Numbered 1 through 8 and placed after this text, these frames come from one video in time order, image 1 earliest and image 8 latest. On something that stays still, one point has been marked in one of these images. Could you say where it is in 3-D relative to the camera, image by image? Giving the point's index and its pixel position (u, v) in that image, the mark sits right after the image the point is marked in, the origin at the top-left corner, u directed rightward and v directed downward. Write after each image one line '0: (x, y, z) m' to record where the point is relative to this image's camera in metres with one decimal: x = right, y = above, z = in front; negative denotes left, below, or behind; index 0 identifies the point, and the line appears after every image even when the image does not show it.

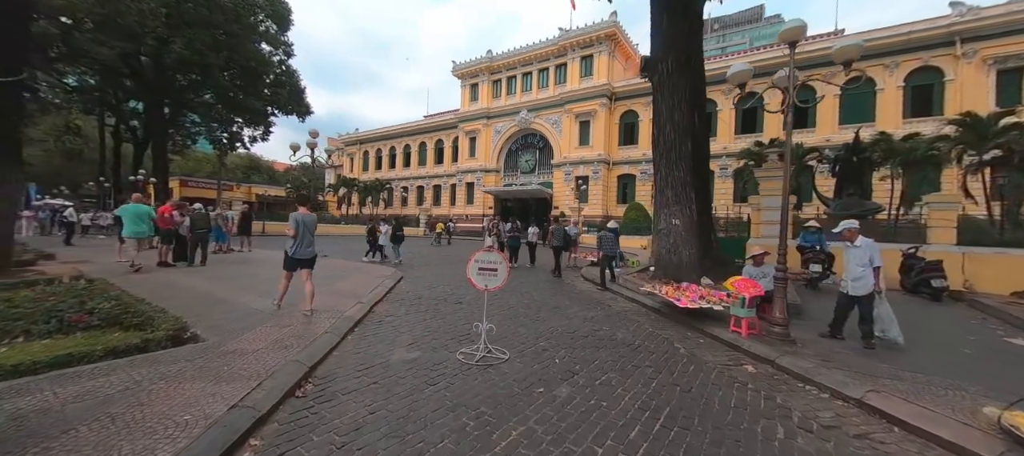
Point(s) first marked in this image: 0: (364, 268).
0: (-4.4, -1.2, +10.7) m
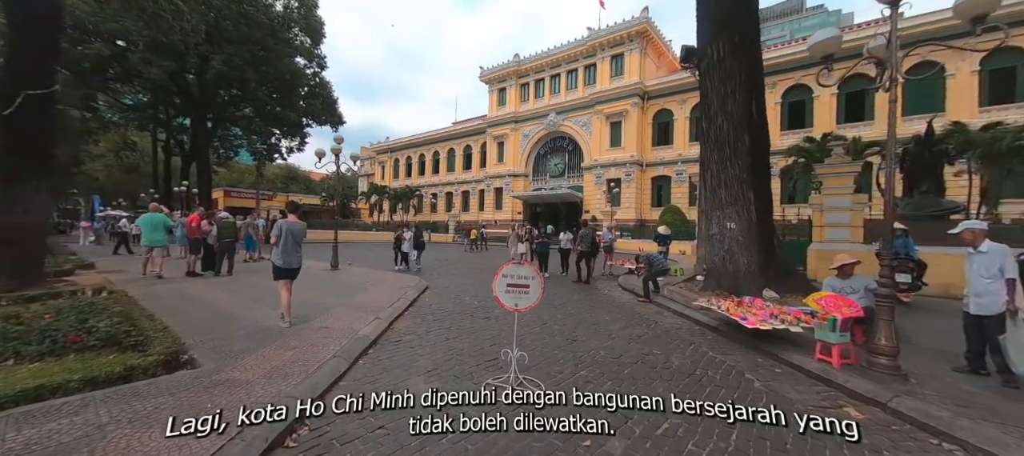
0: (-3.5, -1.4, +10.3) m
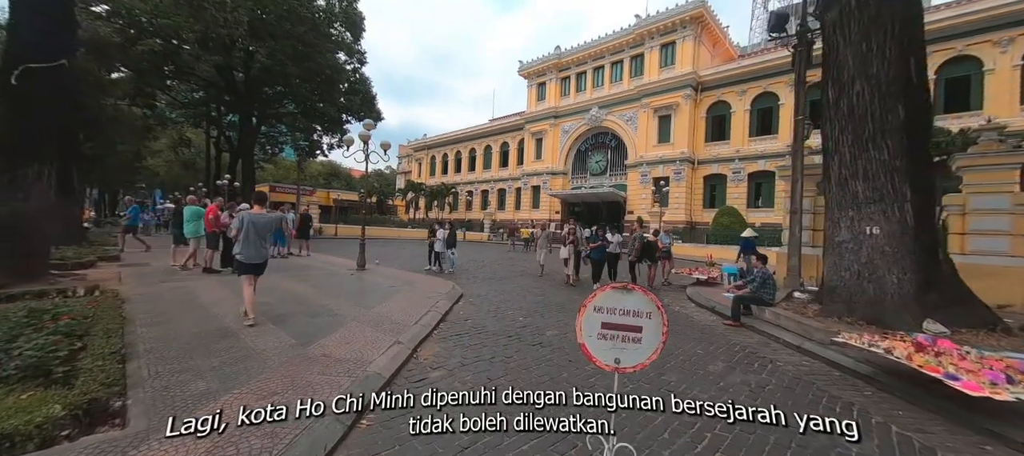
0: (-2.3, -1.4, +9.1) m
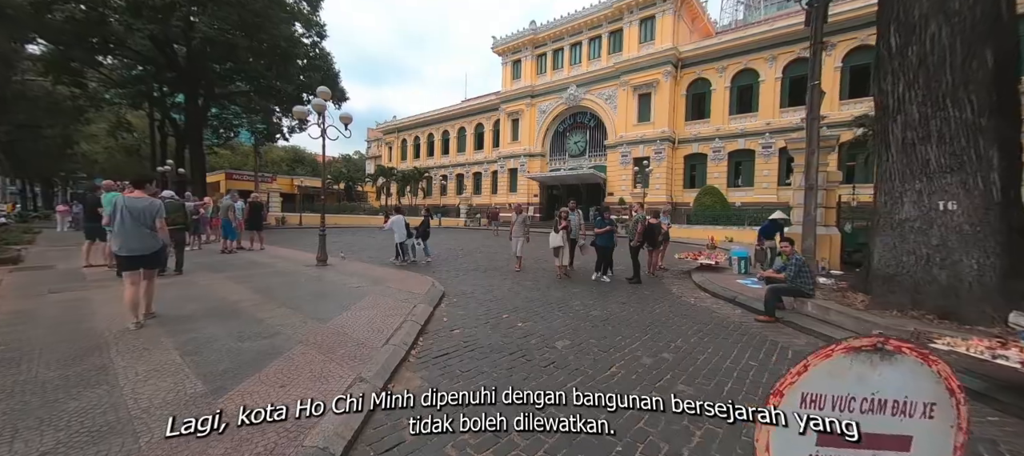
0: (-2.6, -1.1, +7.7) m
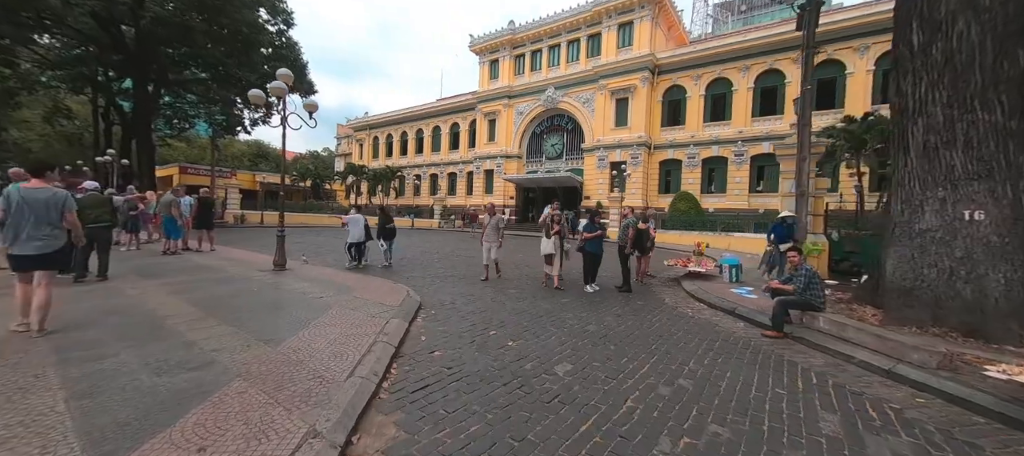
0: (-2.9, -1.1, +6.9) m
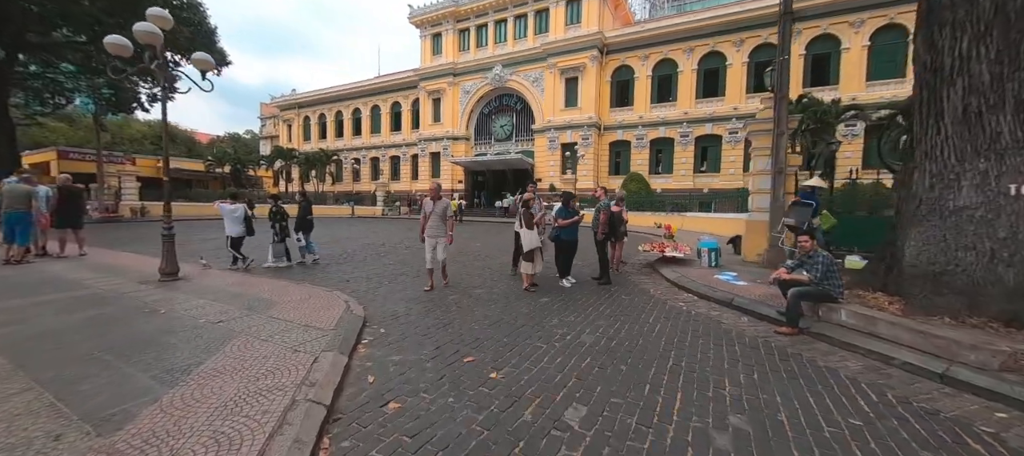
0: (-3.3, -1.0, +5.2) m
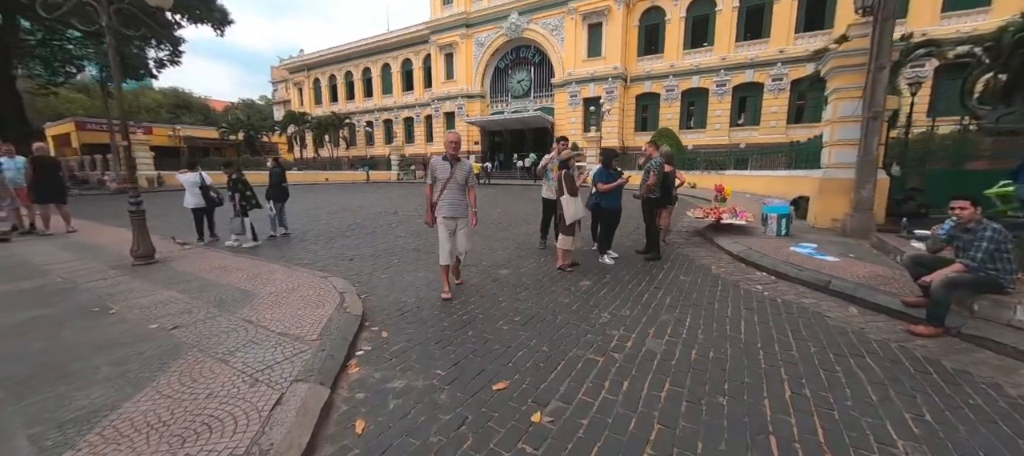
0: (-2.9, -0.7, +4.3) m
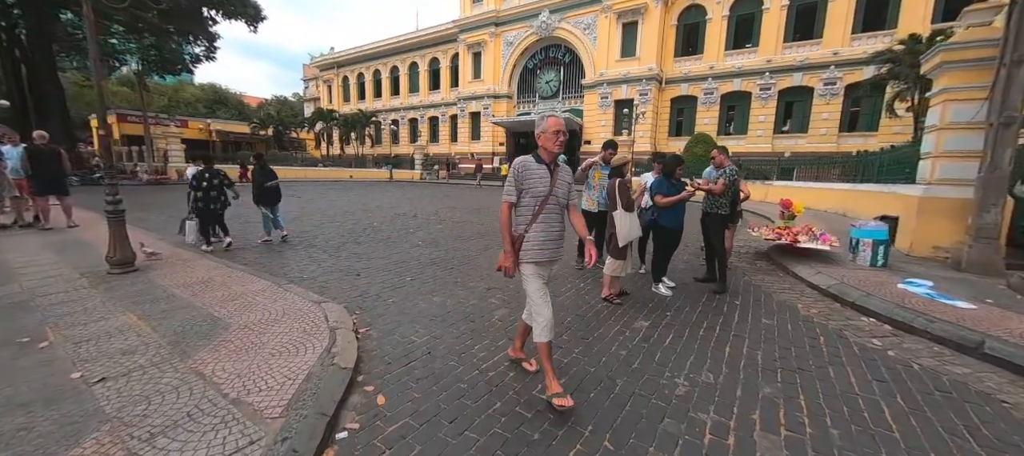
0: (-2.5, -0.8, +3.5) m
